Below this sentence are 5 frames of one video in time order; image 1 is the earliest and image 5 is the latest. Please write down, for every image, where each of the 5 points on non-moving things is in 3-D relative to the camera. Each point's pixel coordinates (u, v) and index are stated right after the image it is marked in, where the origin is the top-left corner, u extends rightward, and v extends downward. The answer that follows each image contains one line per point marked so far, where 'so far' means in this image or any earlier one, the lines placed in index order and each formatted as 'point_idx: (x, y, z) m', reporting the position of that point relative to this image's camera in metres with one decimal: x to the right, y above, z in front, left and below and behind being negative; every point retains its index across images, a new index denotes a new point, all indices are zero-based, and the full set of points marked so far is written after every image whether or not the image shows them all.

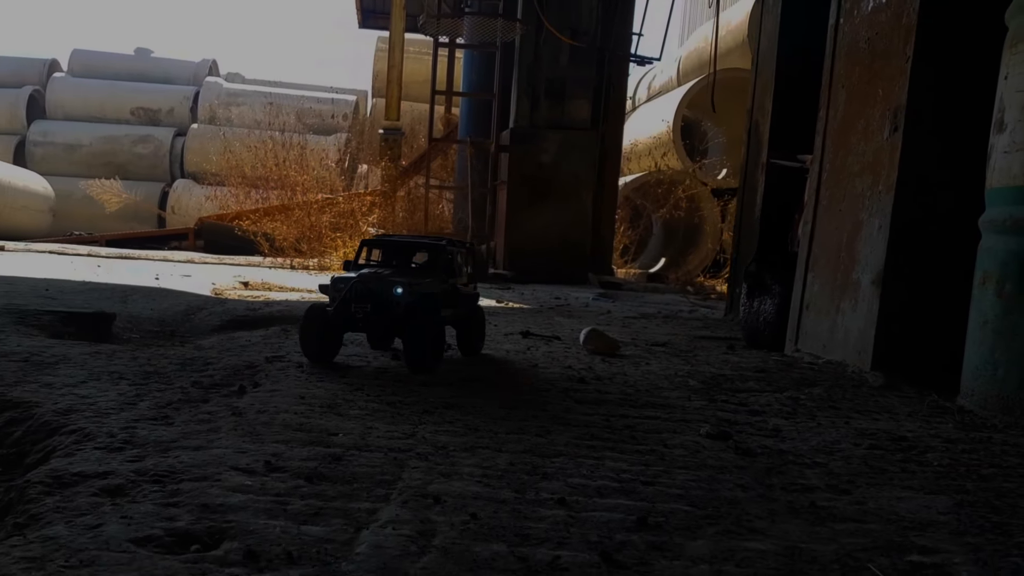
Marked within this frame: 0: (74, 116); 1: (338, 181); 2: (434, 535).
0: (-7.4, +2.9, +18.9) m
1: (-2.0, +1.2, +13.3) m
2: (-0.1, -0.3, +1.3) m
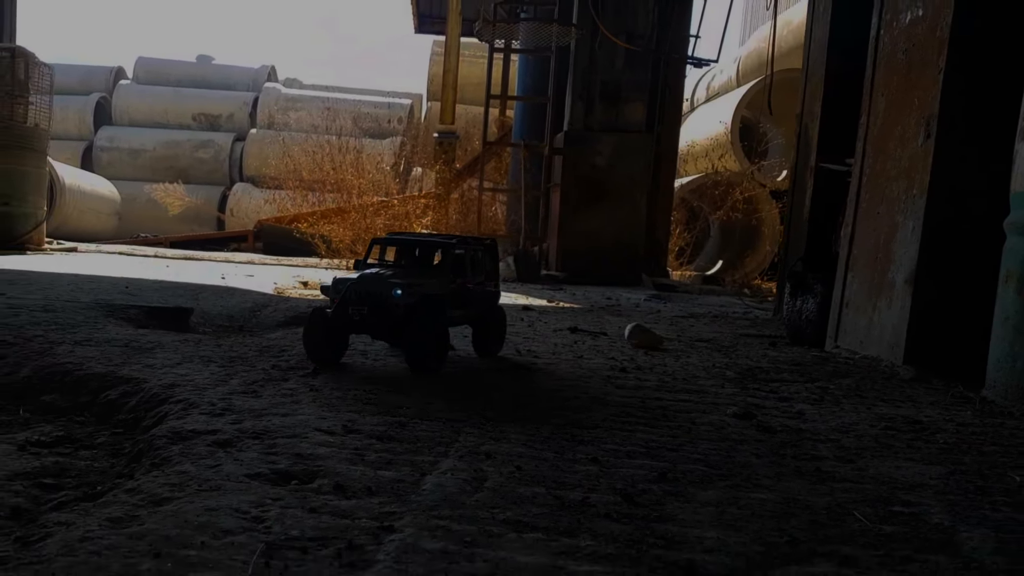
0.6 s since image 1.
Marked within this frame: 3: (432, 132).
0: (-6.4, +2.9, +19.5) m
1: (-1.4, +1.2, +13.6) m
2: (0.0, -0.3, +1.6) m
3: (-1.1, +2.2, +16.6) m
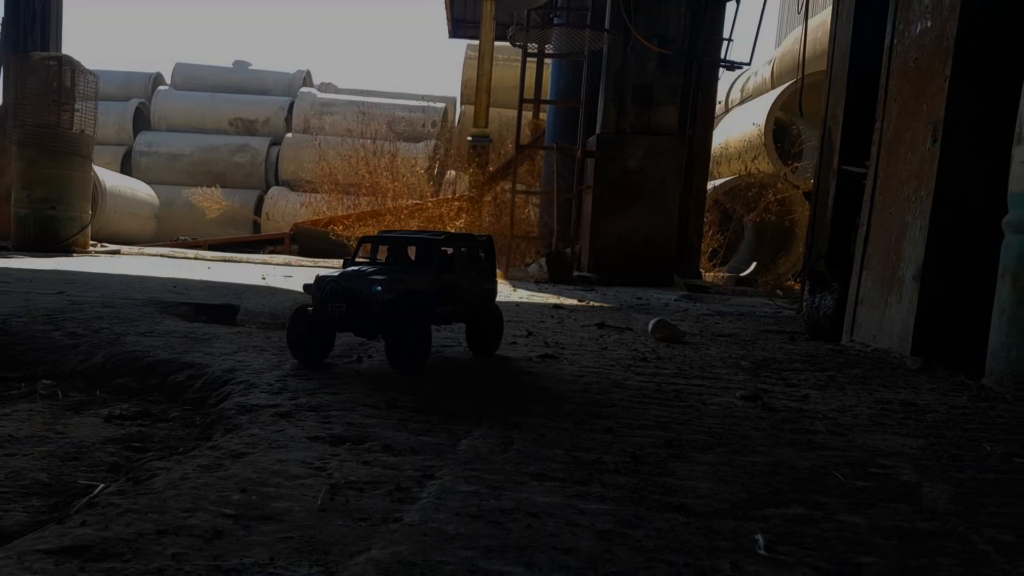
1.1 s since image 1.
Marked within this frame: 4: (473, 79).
0: (-5.9, +2.8, +20.0) m
1: (-1.0, +1.2, +13.9) m
2: (0.0, -0.3, +1.9) m
3: (-0.6, +2.2, +16.8) m
4: (-0.6, +3.2, +17.7) m
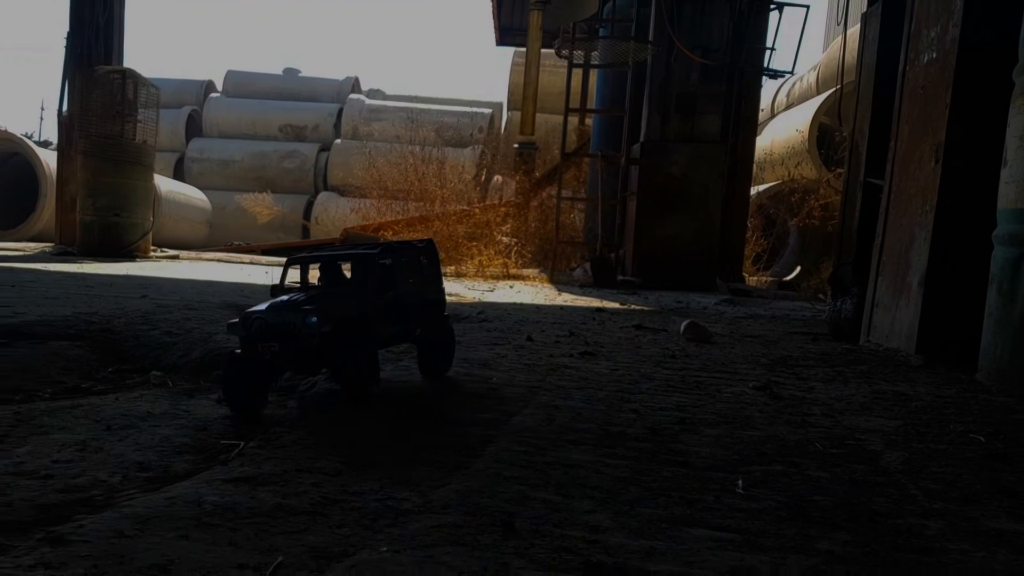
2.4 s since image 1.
0: (-5.1, +2.8, +20.6) m
1: (-0.5, +1.2, +14.4) m
2: (+0.1, -0.3, +2.3) m
3: (0.0, +2.2, +17.3) m
4: (+0.1, +3.2, +18.2) m
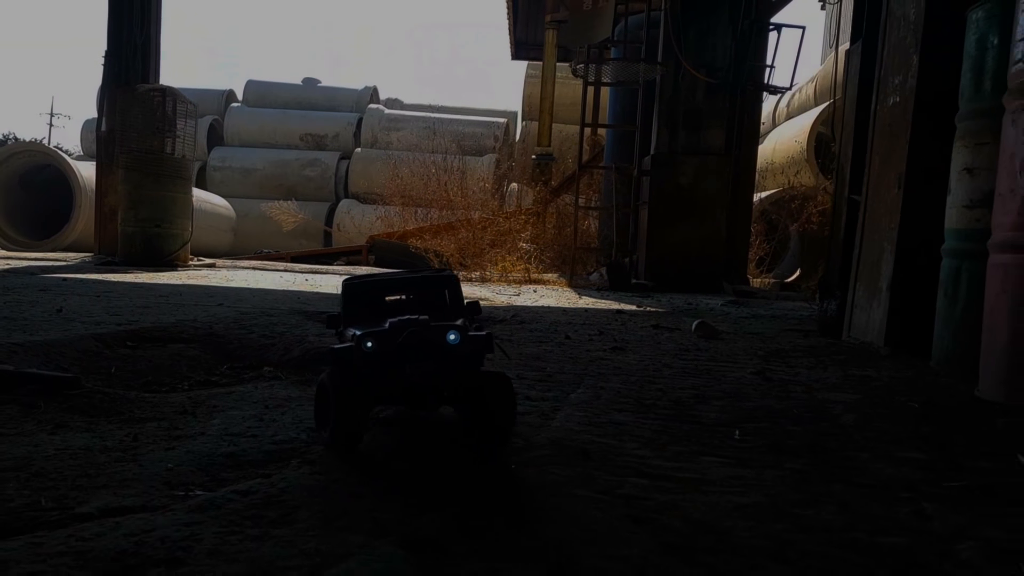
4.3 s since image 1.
0: (-4.8, +2.6, +21.5) m
1: (-0.2, +1.1, +15.2) m
2: (+0.2, -0.3, +3.1) m
3: (+0.3, +2.1, +18.1) m
4: (+0.4, +3.1, +18.9) m
